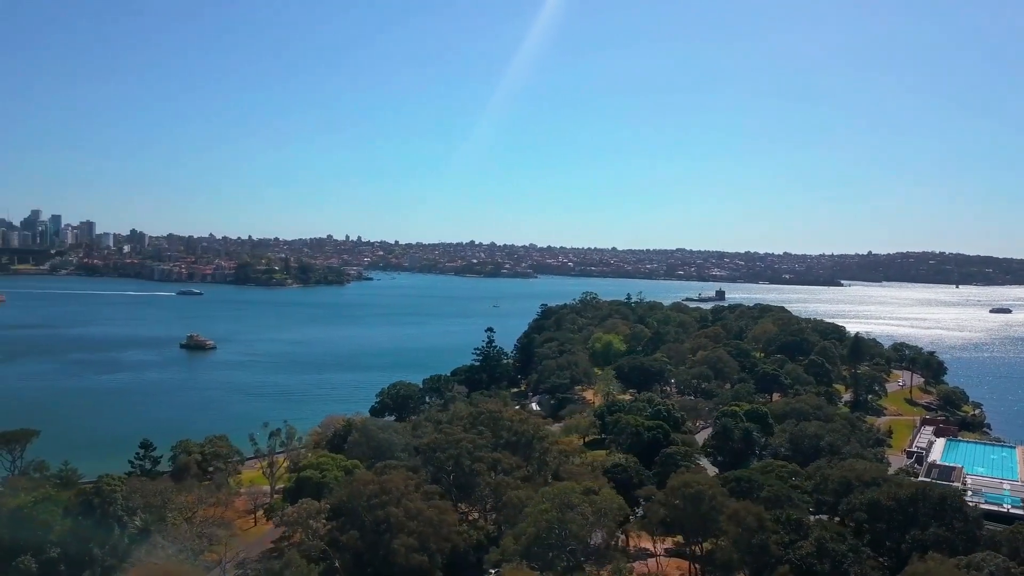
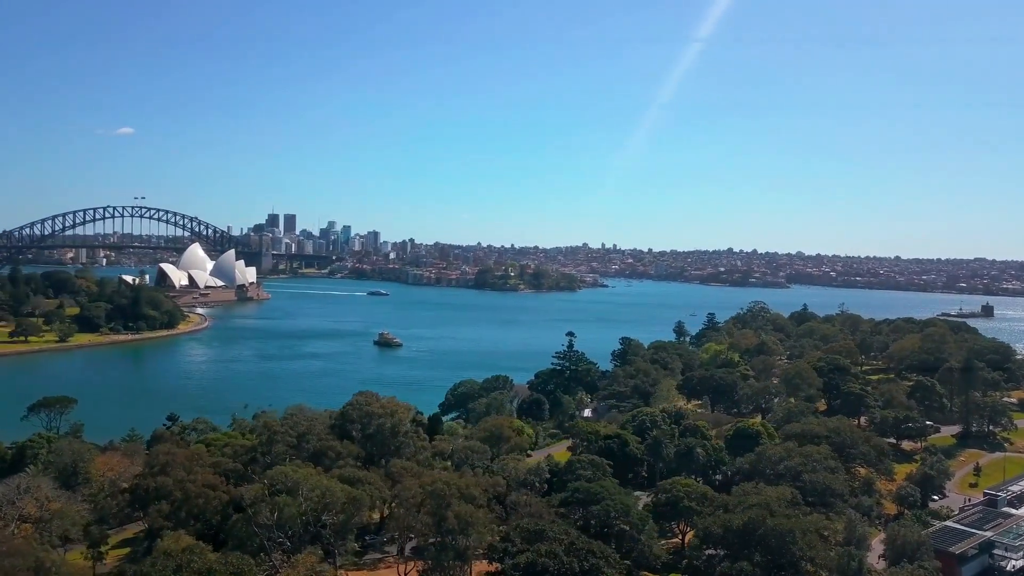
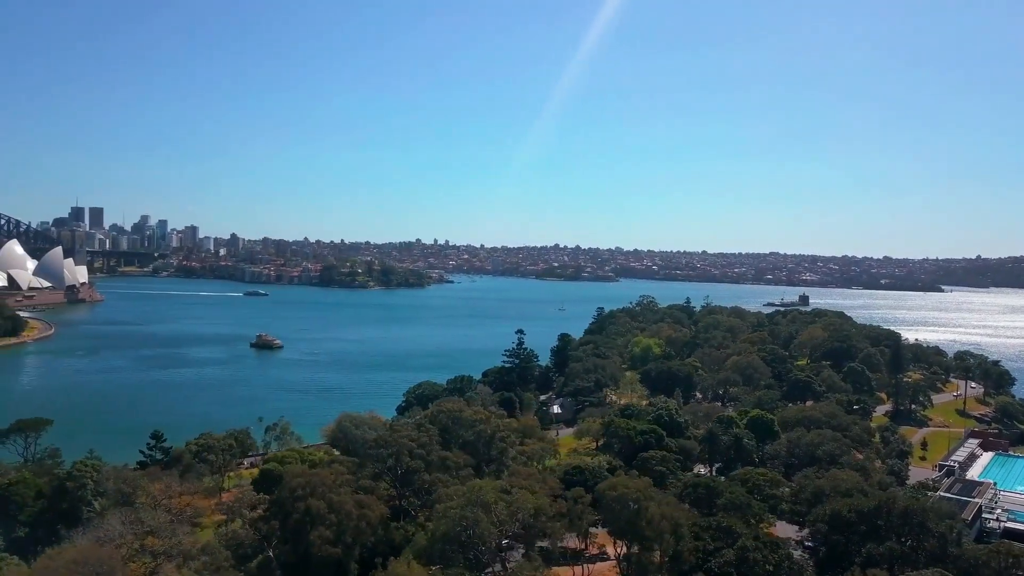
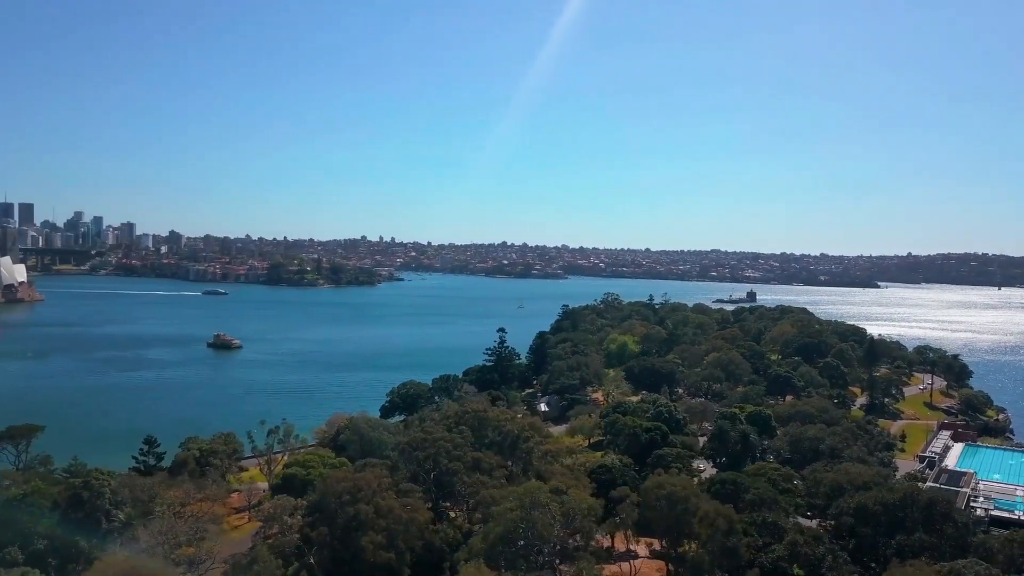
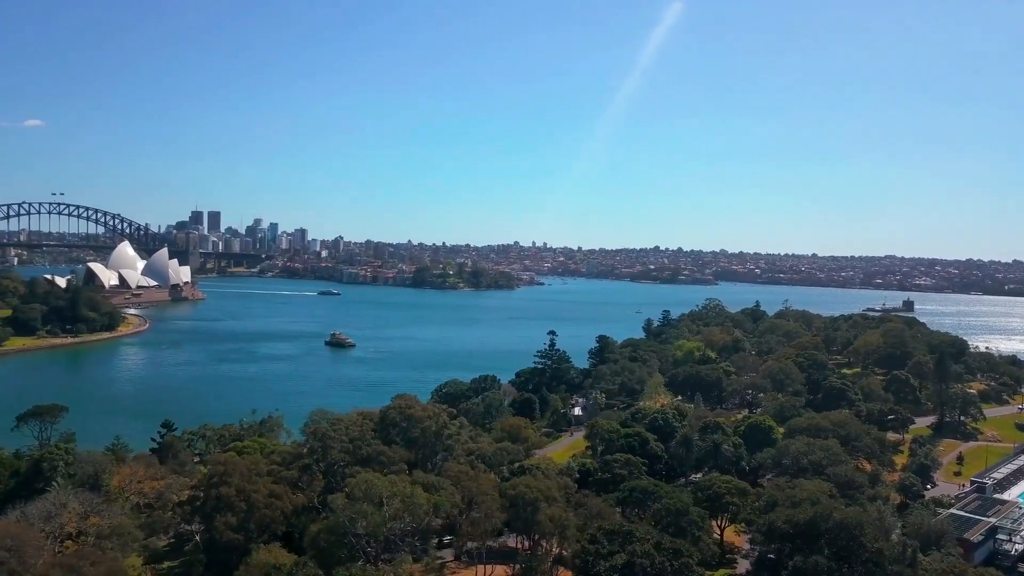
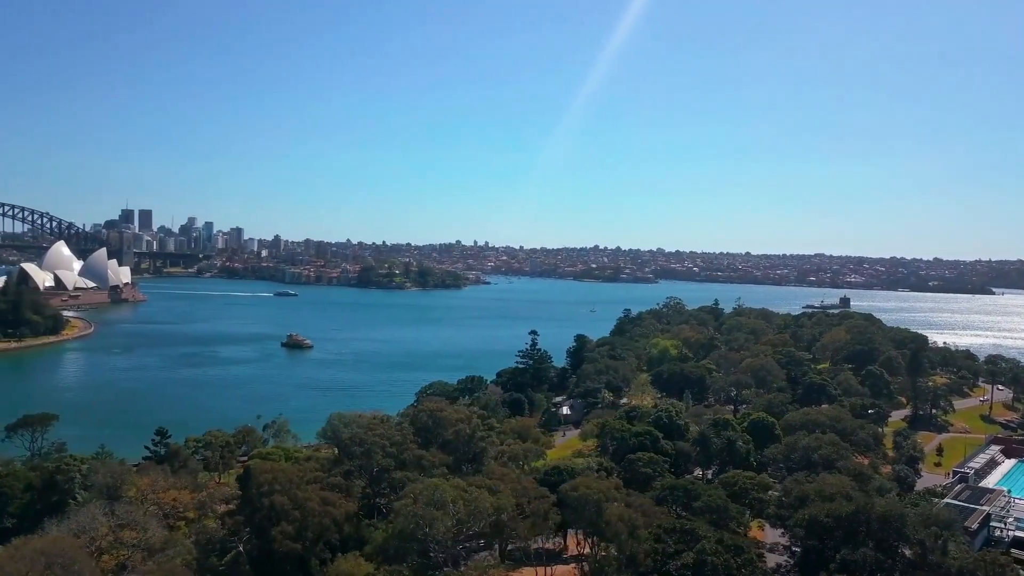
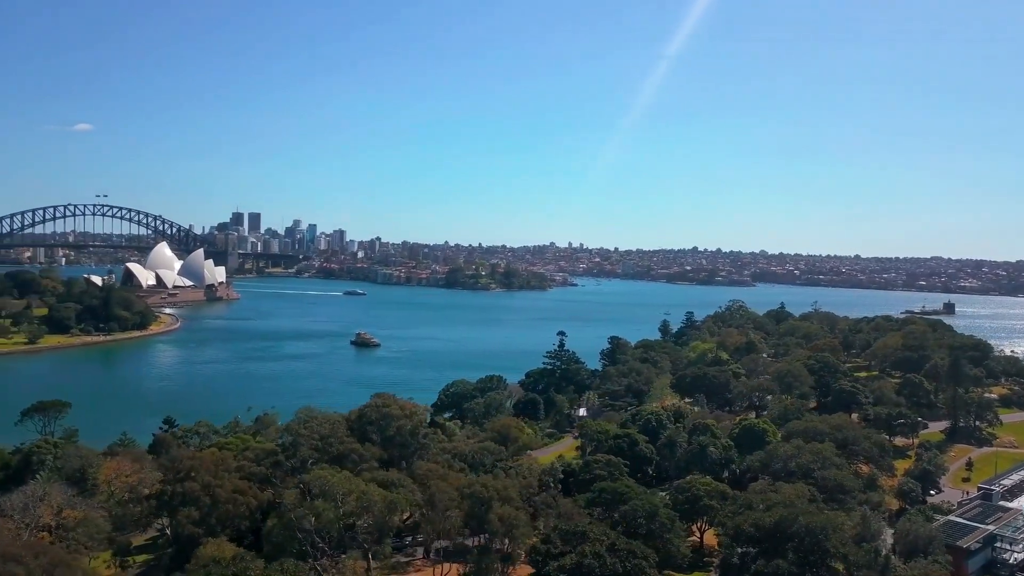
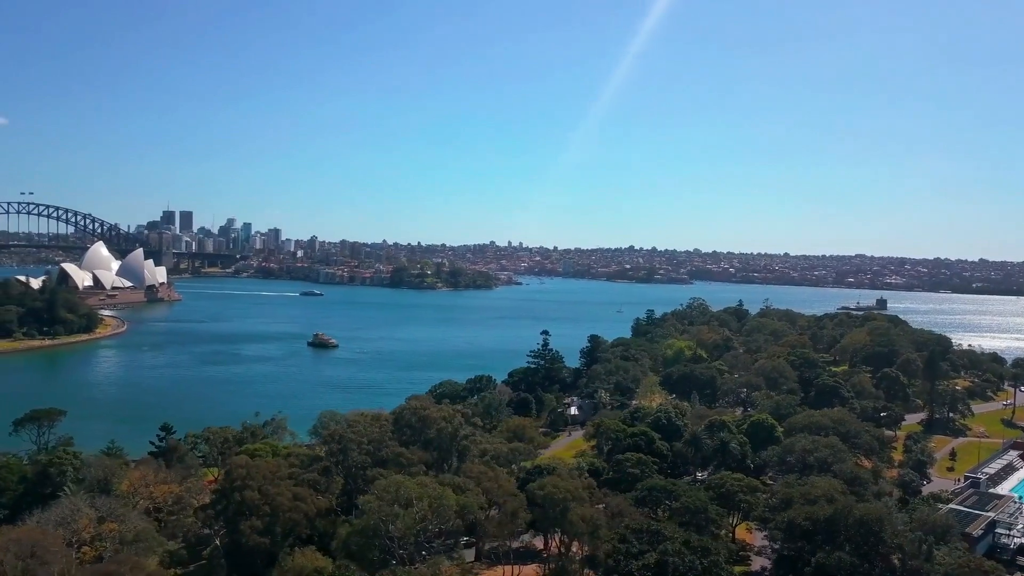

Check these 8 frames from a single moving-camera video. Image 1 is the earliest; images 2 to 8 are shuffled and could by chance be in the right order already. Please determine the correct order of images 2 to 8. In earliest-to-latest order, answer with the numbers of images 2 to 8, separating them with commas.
4, 3, 6, 8, 5, 7, 2
